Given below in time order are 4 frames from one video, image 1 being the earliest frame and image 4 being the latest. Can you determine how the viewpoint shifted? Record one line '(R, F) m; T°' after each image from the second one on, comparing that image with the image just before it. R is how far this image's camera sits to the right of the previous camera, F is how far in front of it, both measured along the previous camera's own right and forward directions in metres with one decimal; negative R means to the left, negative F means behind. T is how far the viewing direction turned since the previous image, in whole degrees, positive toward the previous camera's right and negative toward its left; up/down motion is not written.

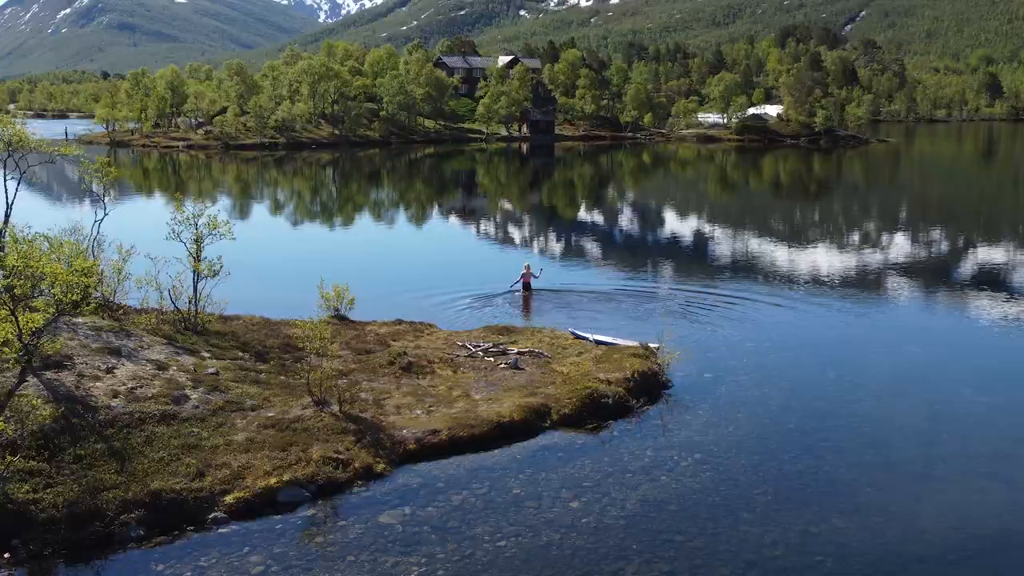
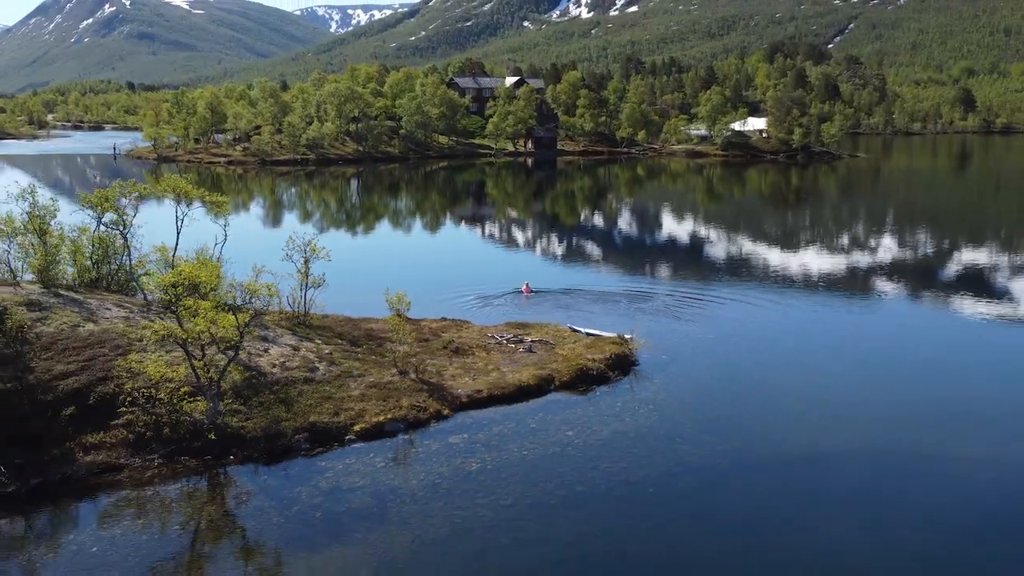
(-0.6, -9.3) m; 0°
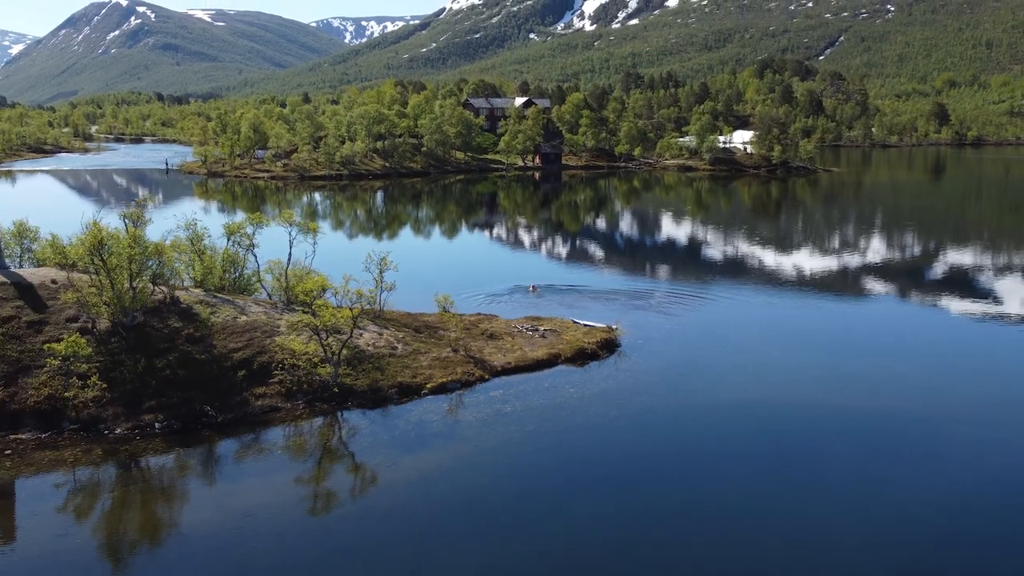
(-0.9, -11.9) m; 0°
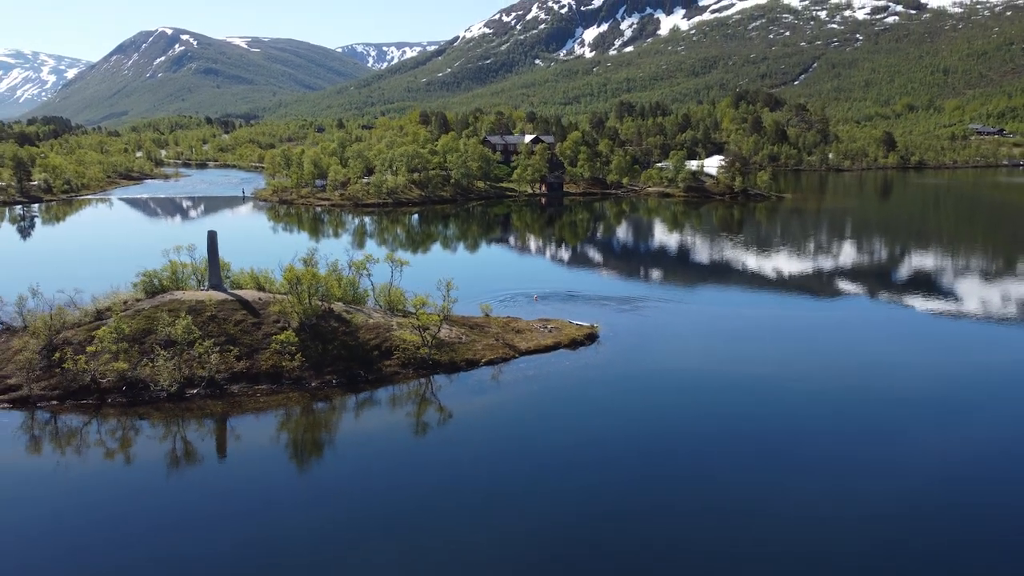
(-1.5, -25.4) m; 0°
